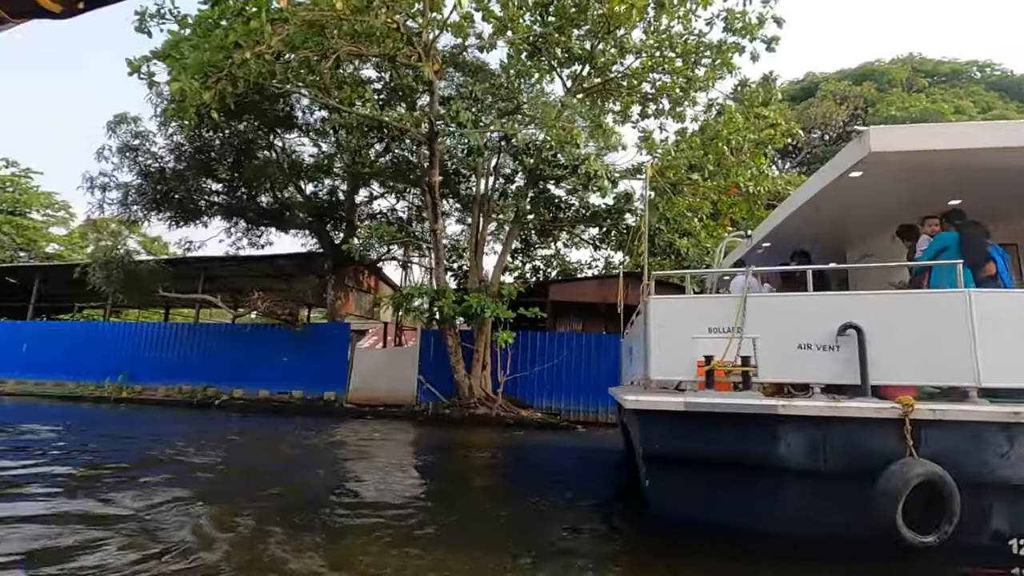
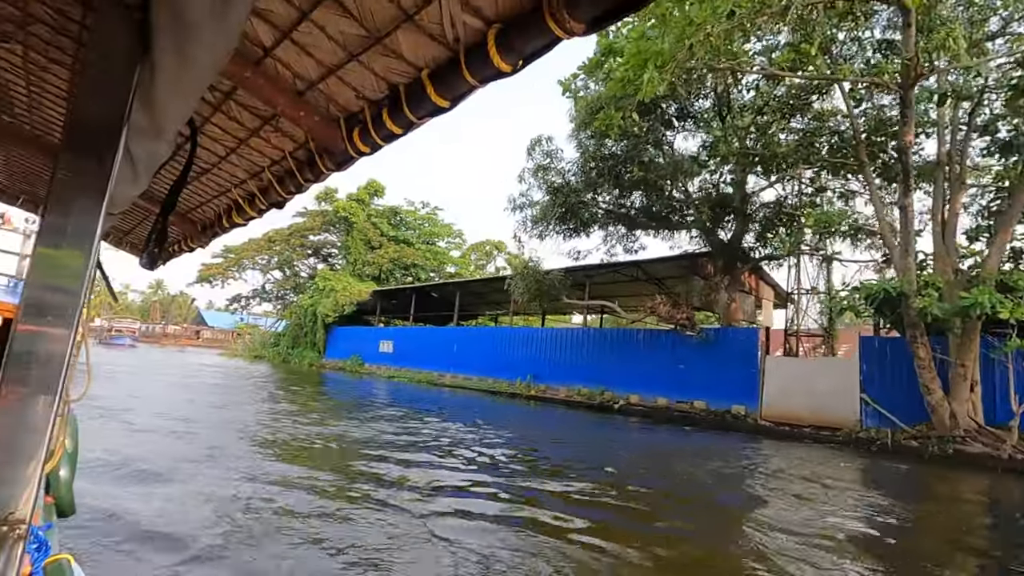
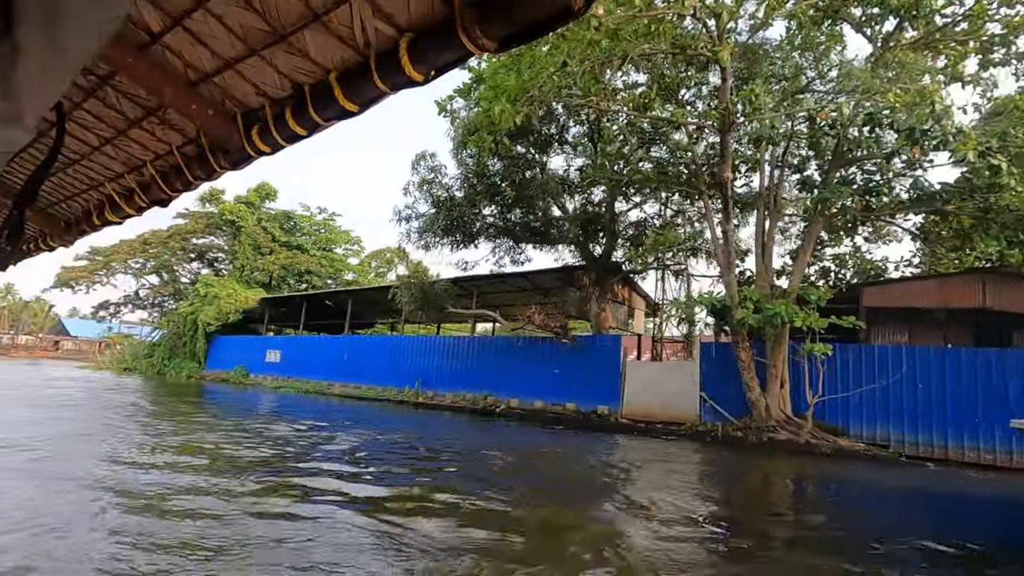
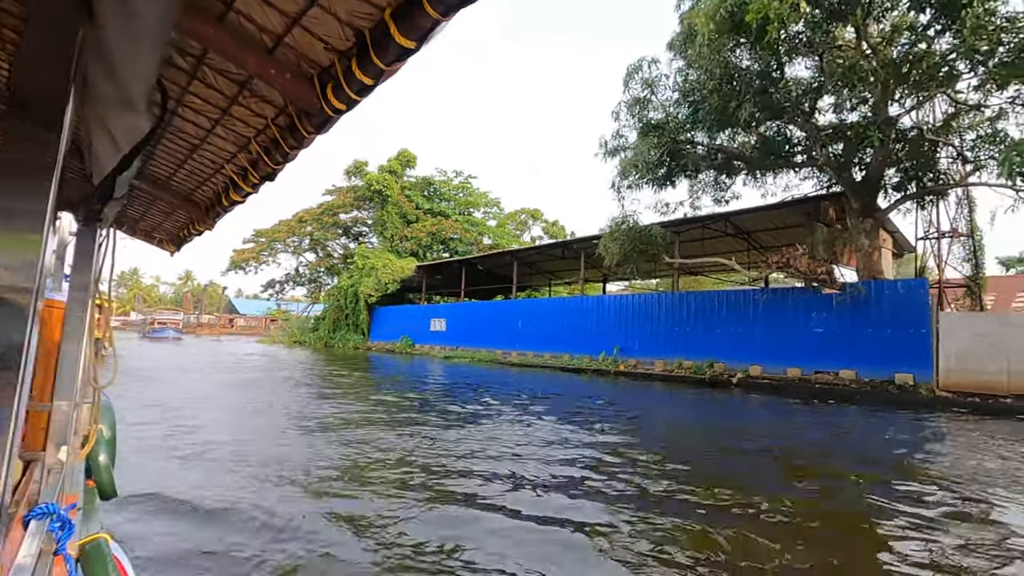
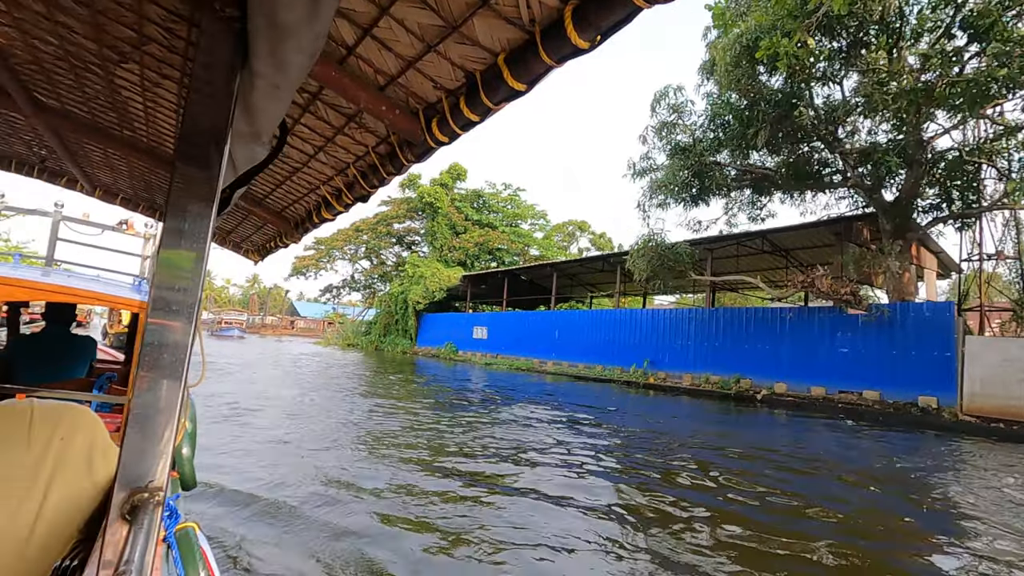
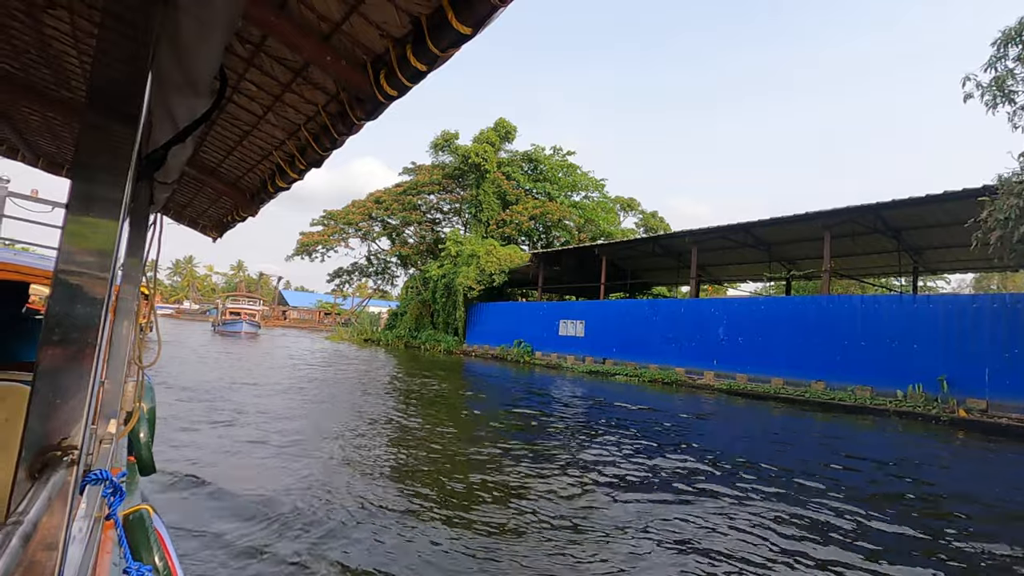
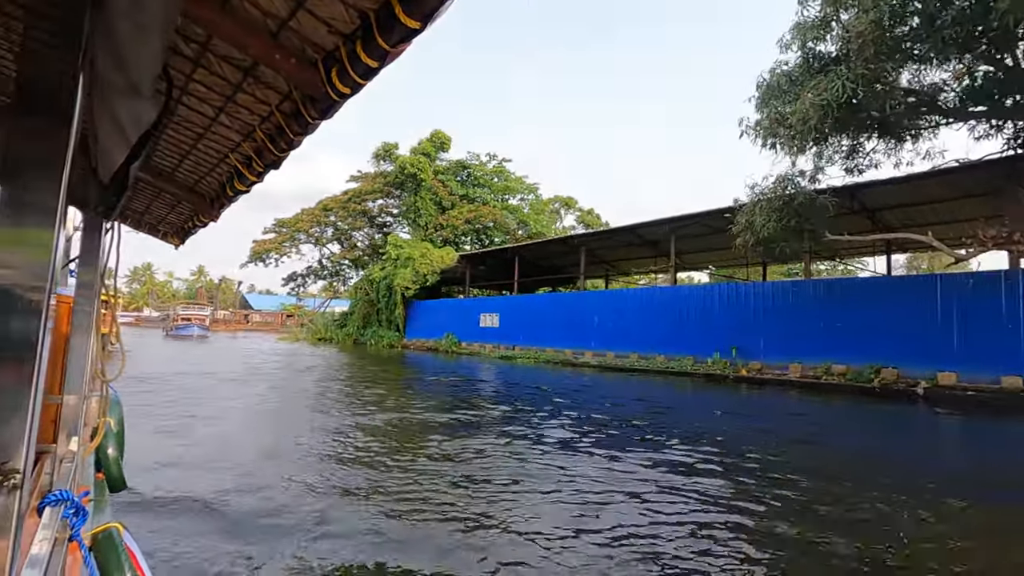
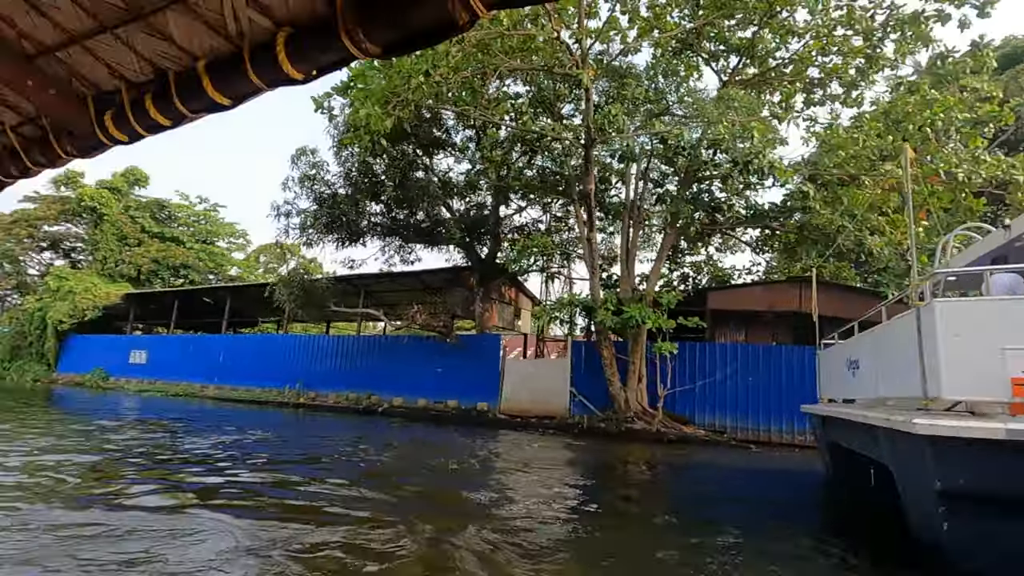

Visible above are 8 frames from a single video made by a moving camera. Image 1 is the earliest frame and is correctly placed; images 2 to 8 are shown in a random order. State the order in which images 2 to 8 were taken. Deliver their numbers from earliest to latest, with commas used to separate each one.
8, 3, 2, 5, 4, 7, 6
